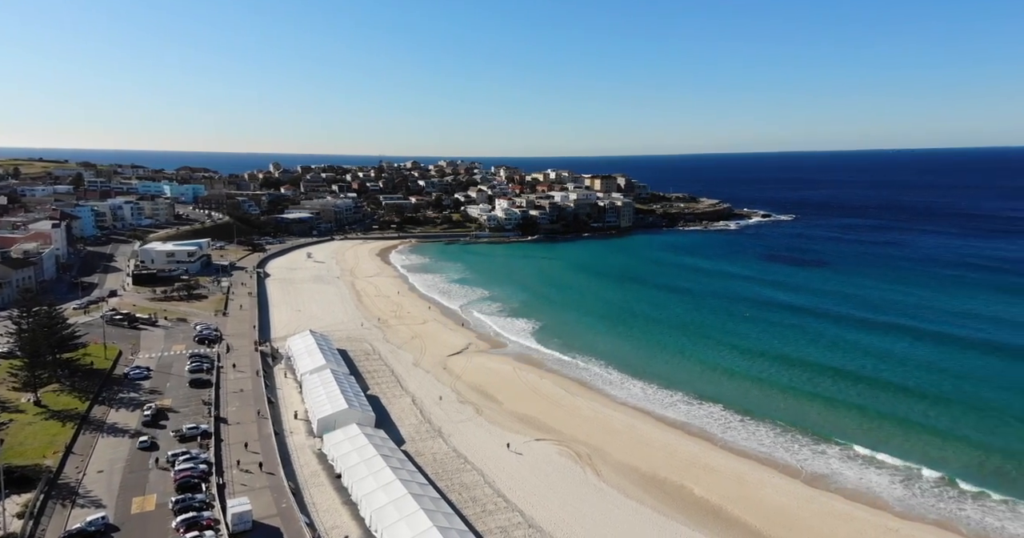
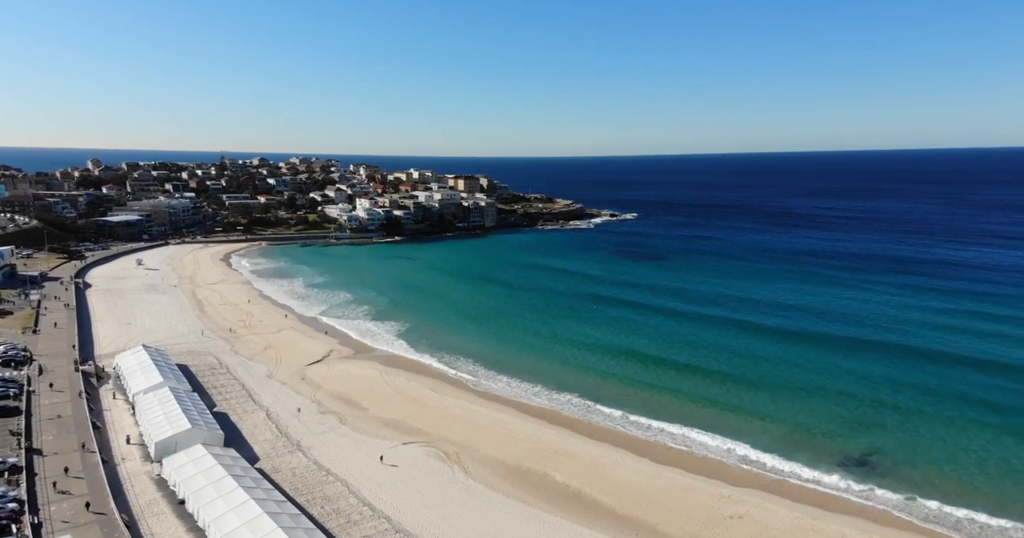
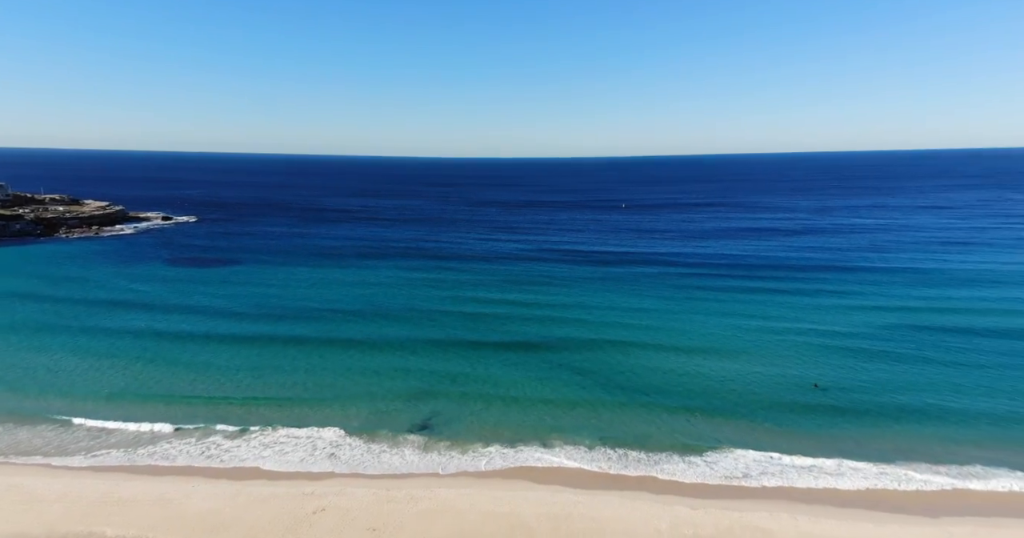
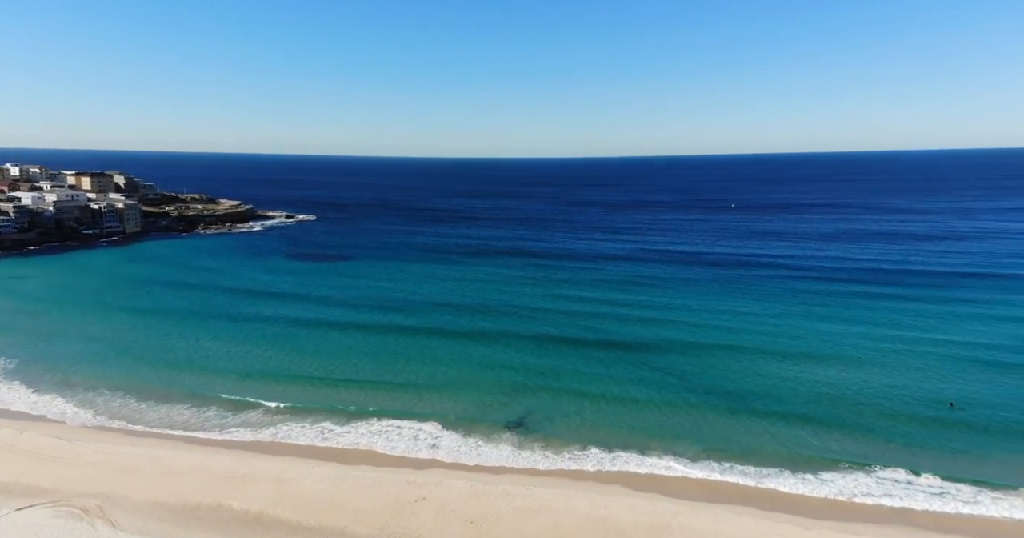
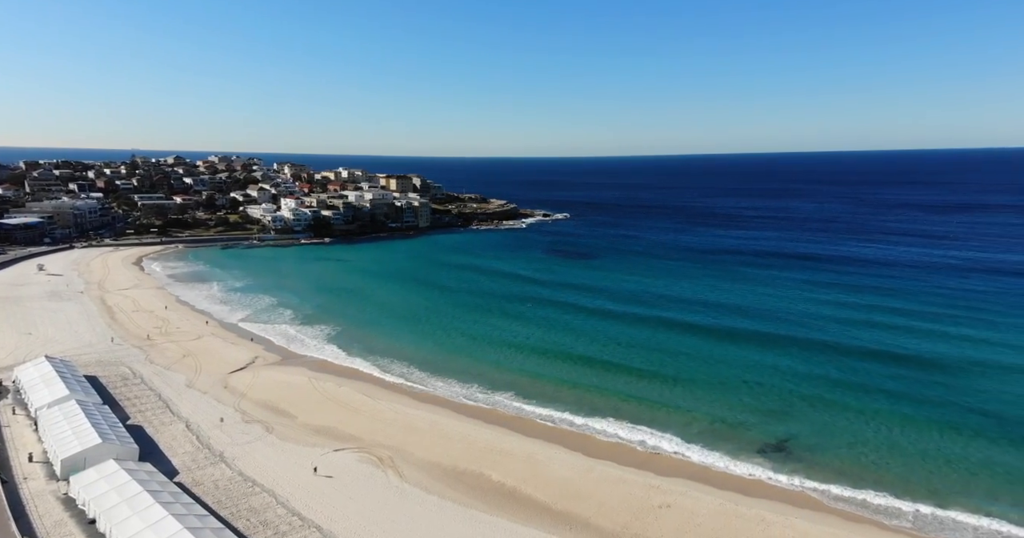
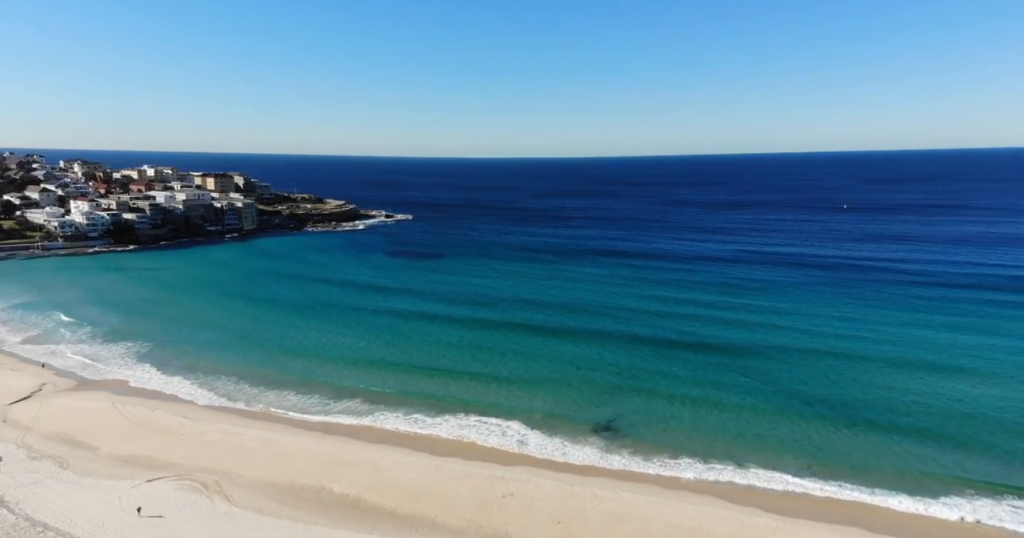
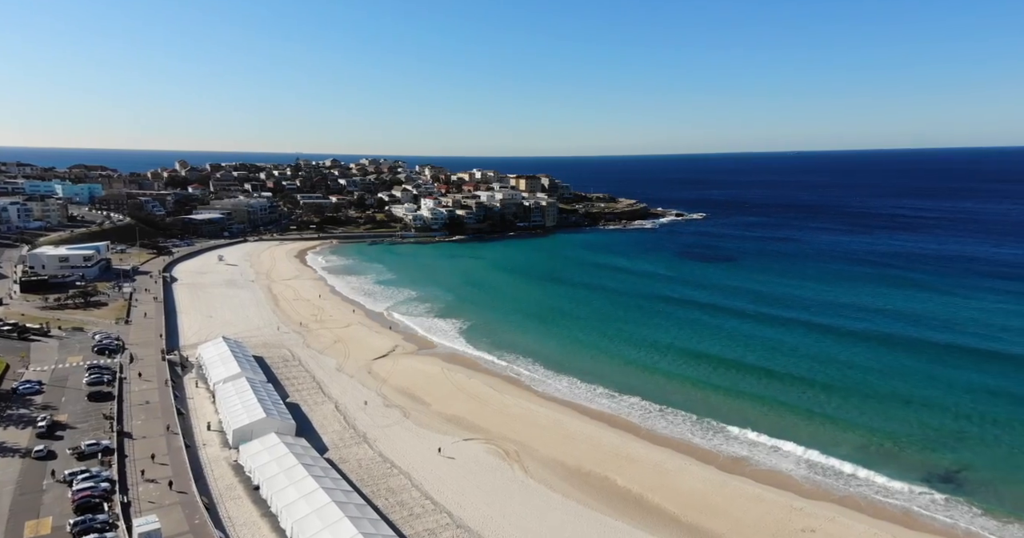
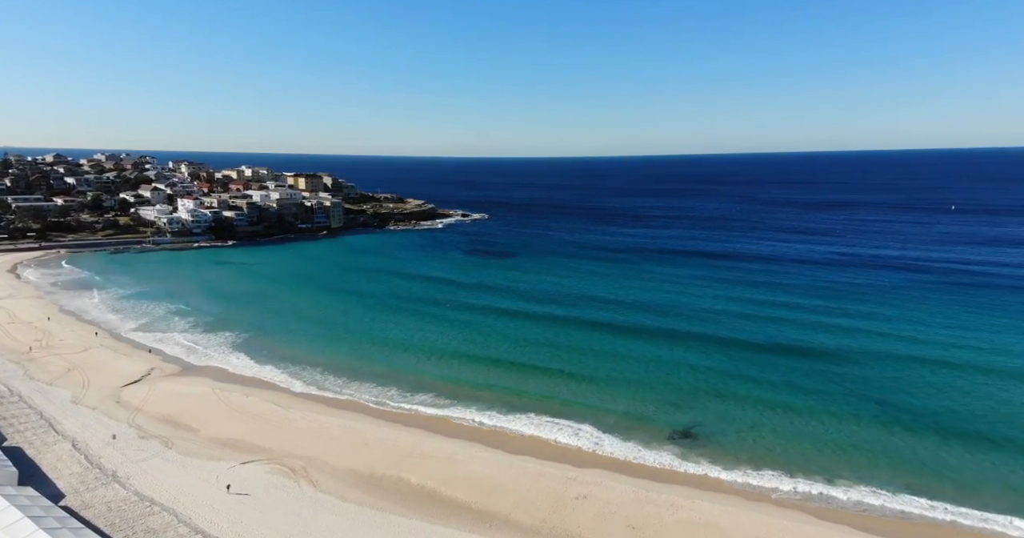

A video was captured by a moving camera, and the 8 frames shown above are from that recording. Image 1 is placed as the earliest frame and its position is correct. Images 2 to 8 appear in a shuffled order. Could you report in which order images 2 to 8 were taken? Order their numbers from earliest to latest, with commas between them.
7, 2, 5, 8, 6, 4, 3
